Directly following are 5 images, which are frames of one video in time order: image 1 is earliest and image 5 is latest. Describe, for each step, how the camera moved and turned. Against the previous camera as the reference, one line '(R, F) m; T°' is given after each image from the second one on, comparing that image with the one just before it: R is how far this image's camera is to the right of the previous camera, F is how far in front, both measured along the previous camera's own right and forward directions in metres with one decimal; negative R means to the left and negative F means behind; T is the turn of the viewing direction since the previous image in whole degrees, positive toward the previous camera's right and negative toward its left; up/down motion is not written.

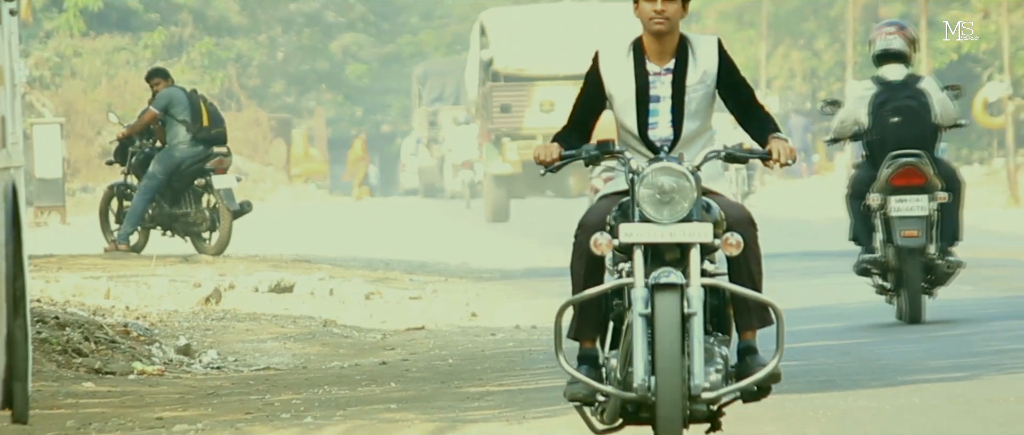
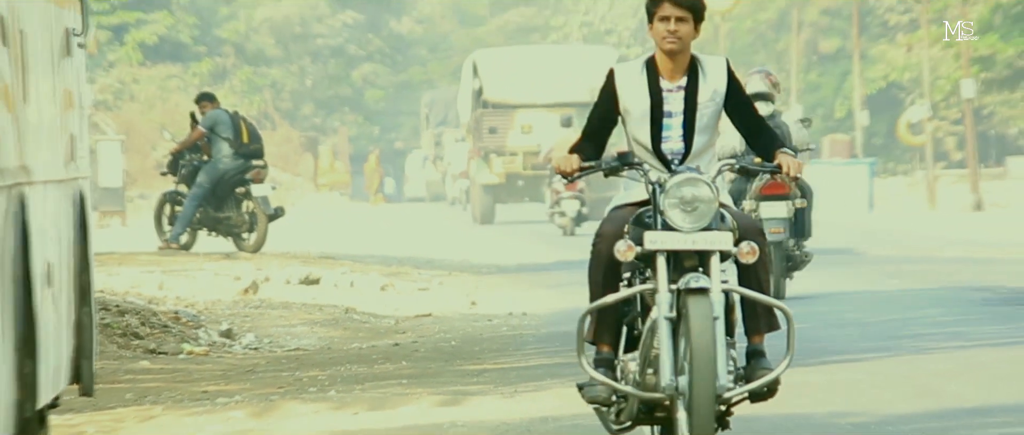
(+0.2, -1.6) m; -1°
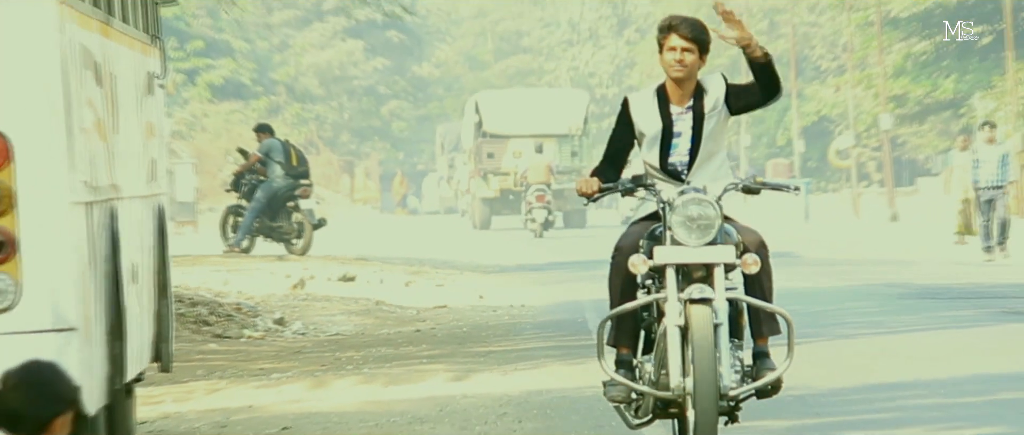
(+0.3, -2.5) m; -1°
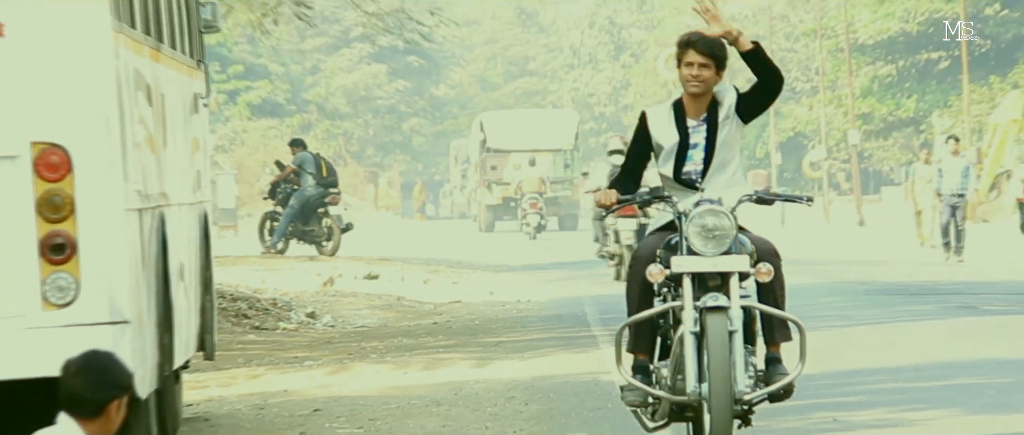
(+0.2, -1.6) m; -1°
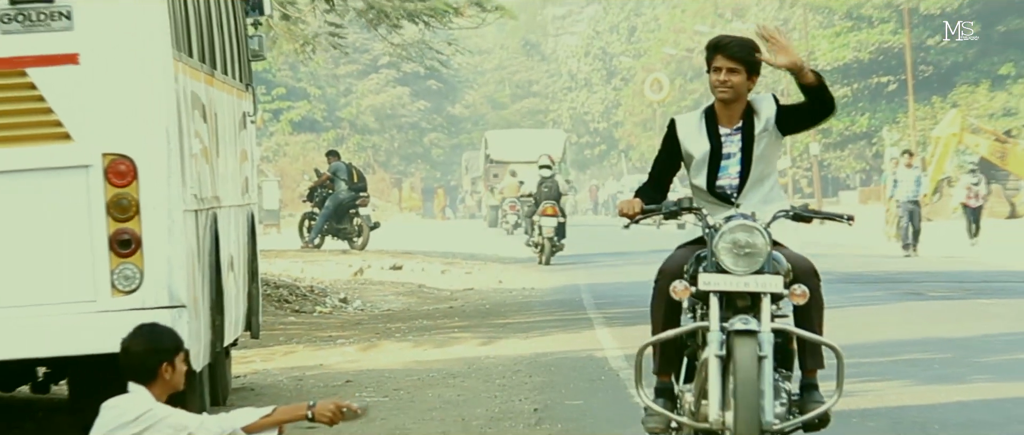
(+0.3, -2.3) m; -1°
